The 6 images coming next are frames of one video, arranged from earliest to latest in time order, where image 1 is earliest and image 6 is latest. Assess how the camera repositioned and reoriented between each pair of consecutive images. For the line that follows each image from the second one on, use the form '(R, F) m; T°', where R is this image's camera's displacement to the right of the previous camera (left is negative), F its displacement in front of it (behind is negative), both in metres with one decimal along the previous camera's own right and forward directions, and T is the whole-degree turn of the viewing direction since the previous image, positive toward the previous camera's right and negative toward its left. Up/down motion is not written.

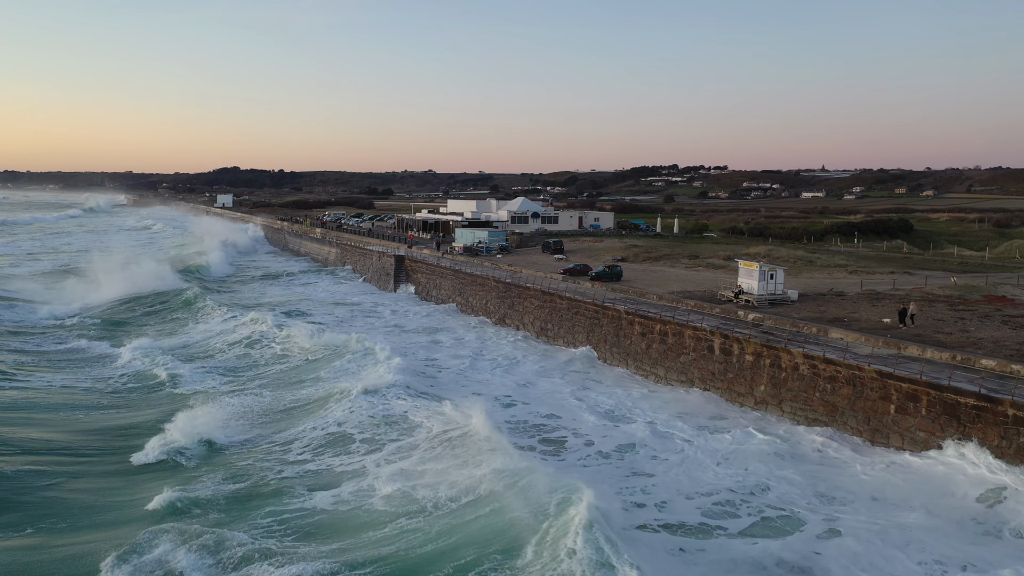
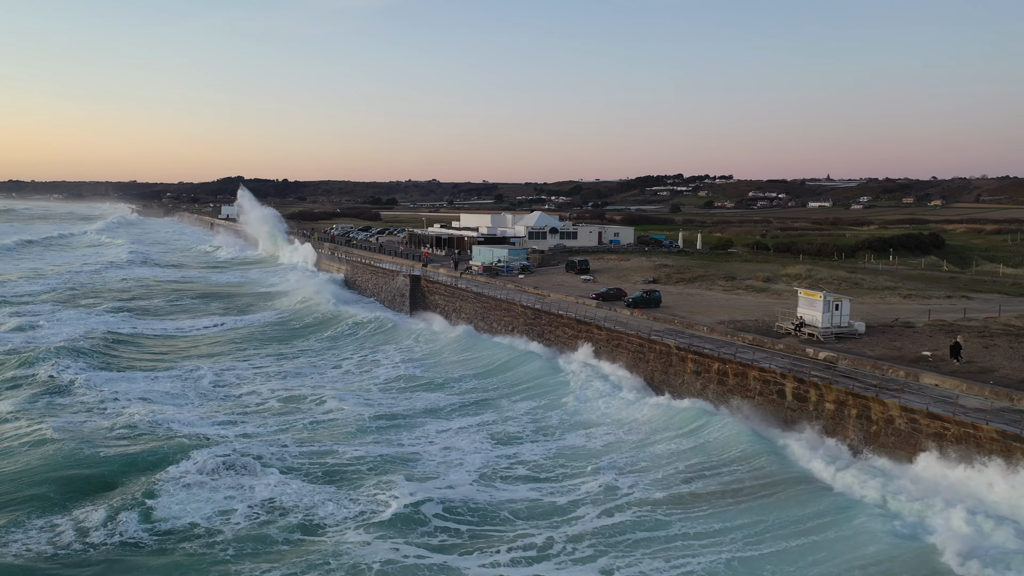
(-0.8, +1.8) m; 0°
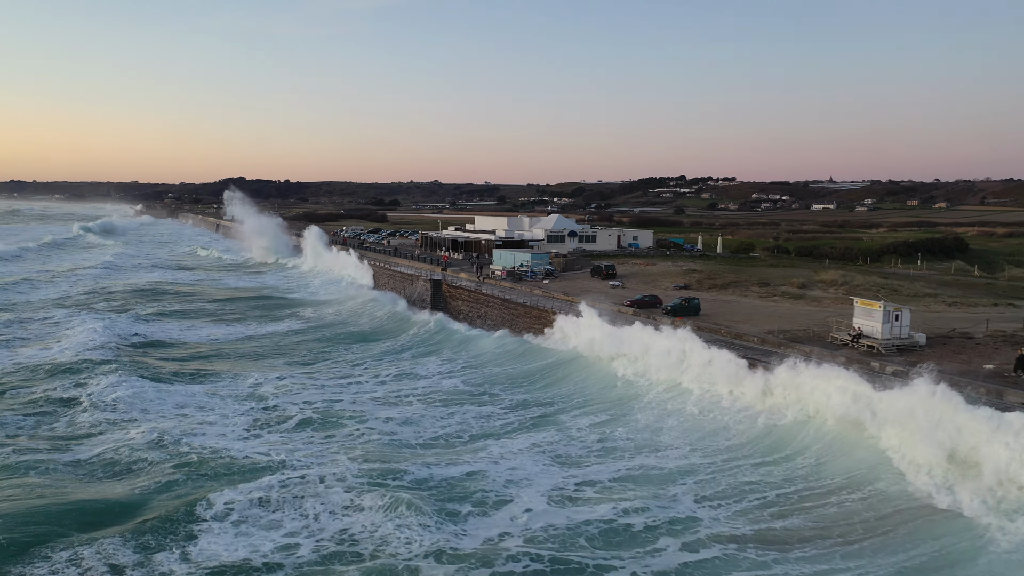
(-0.9, +0.8) m; 0°
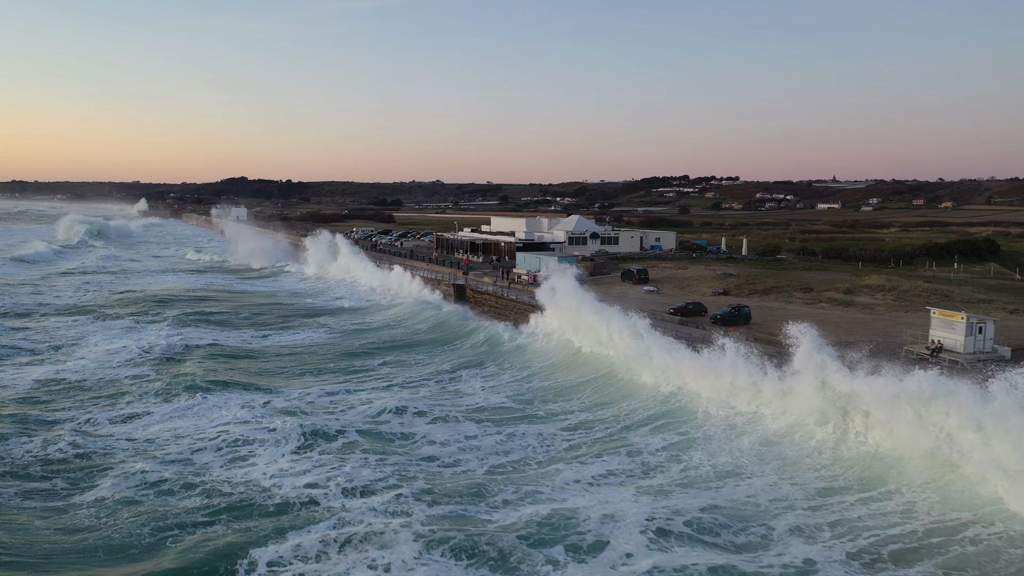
(-1.0, +1.3) m; 0°
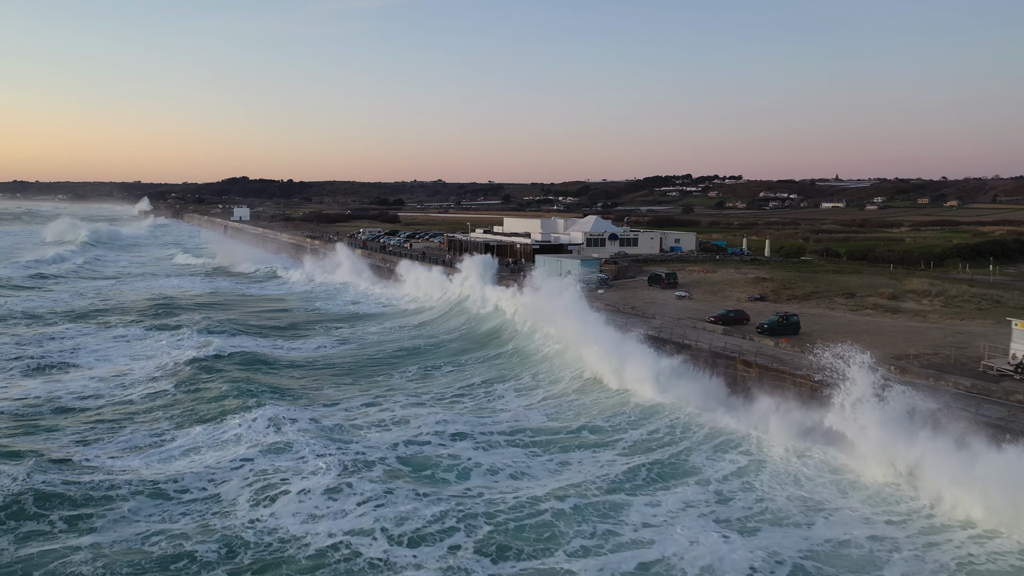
(-0.8, +1.4) m; 0°
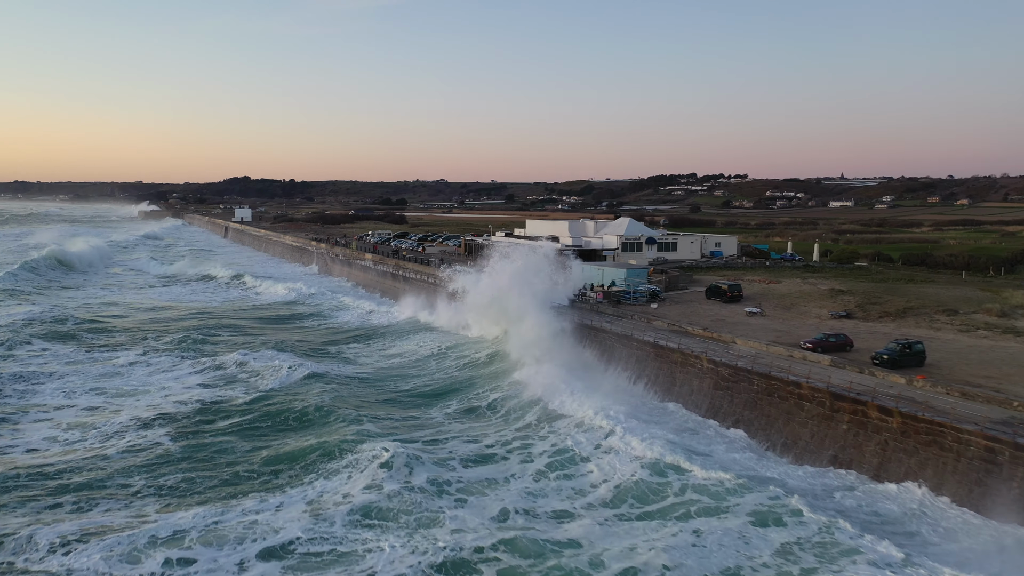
(-1.2, +3.4) m; 0°
